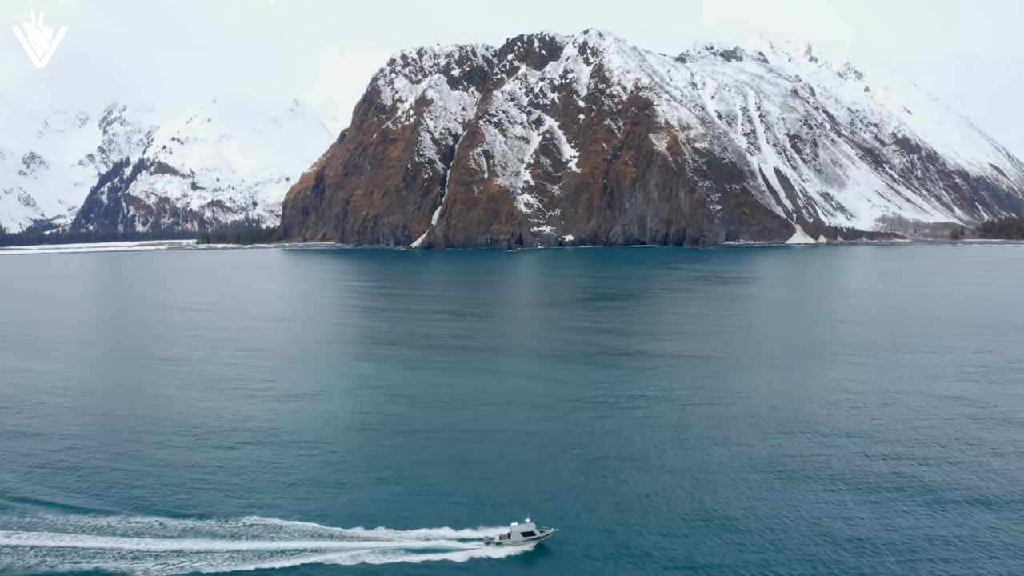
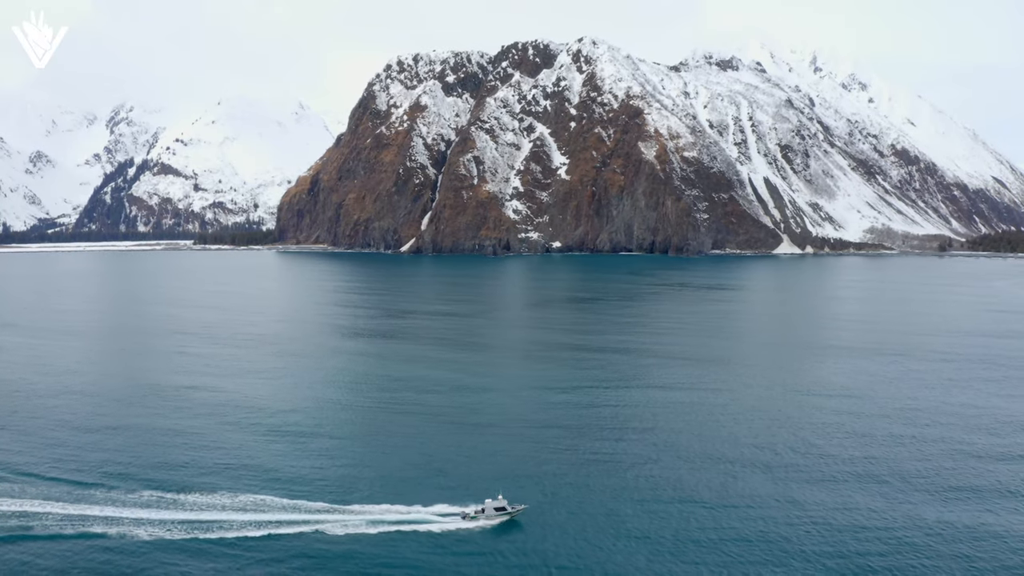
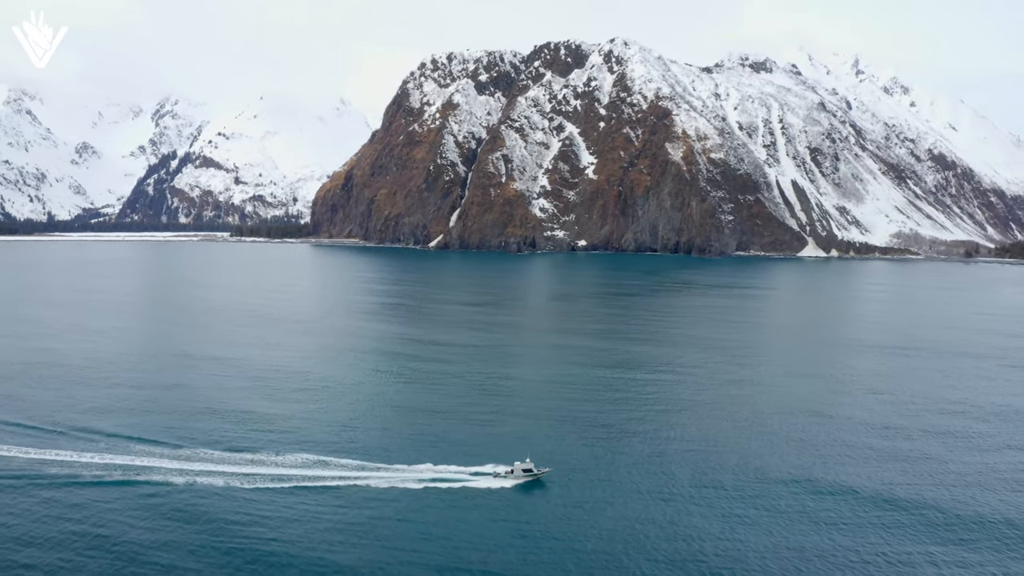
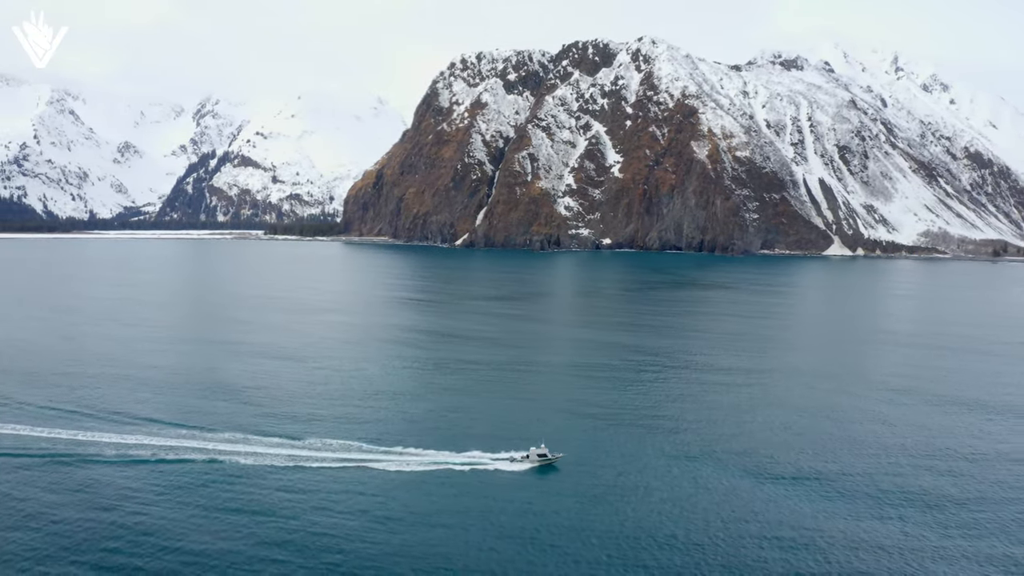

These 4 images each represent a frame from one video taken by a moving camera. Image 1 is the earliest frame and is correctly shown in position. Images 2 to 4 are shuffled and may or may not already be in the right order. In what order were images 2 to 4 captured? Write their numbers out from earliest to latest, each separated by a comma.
2, 3, 4
